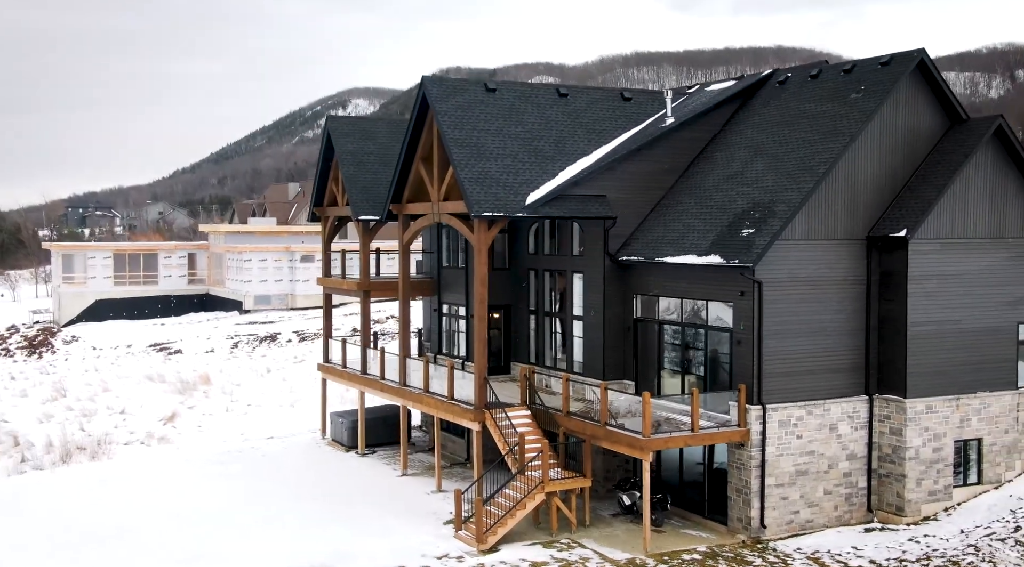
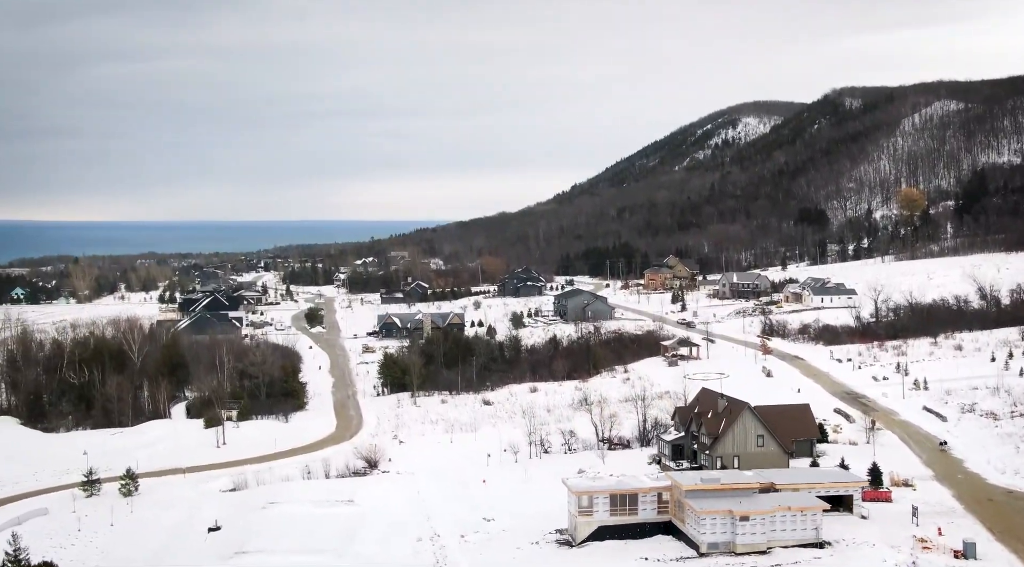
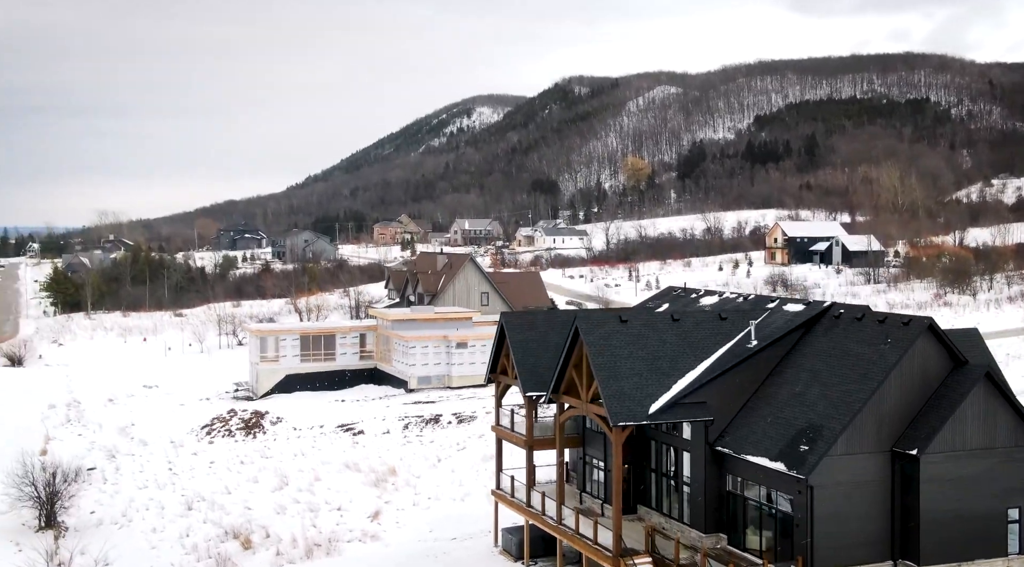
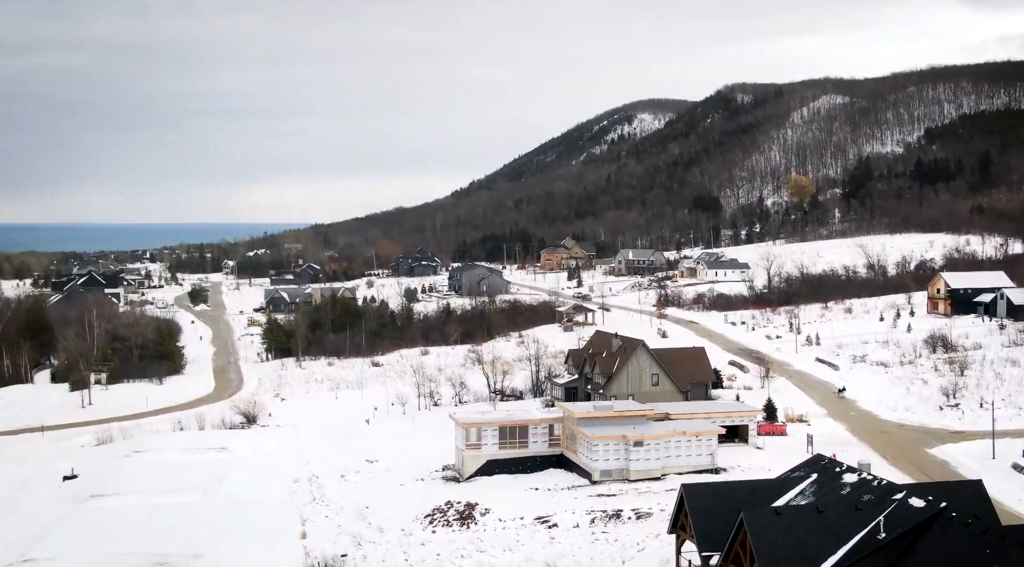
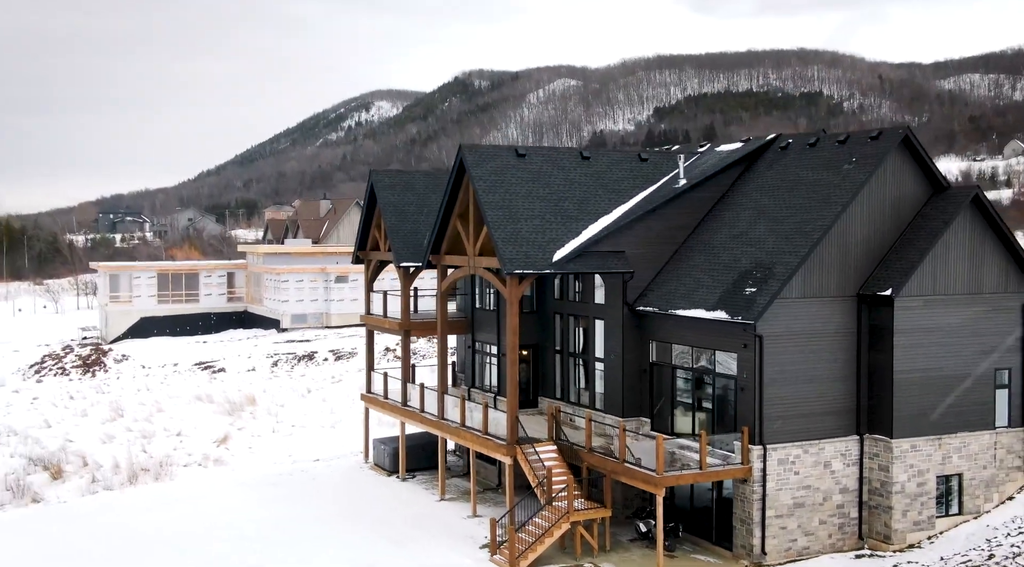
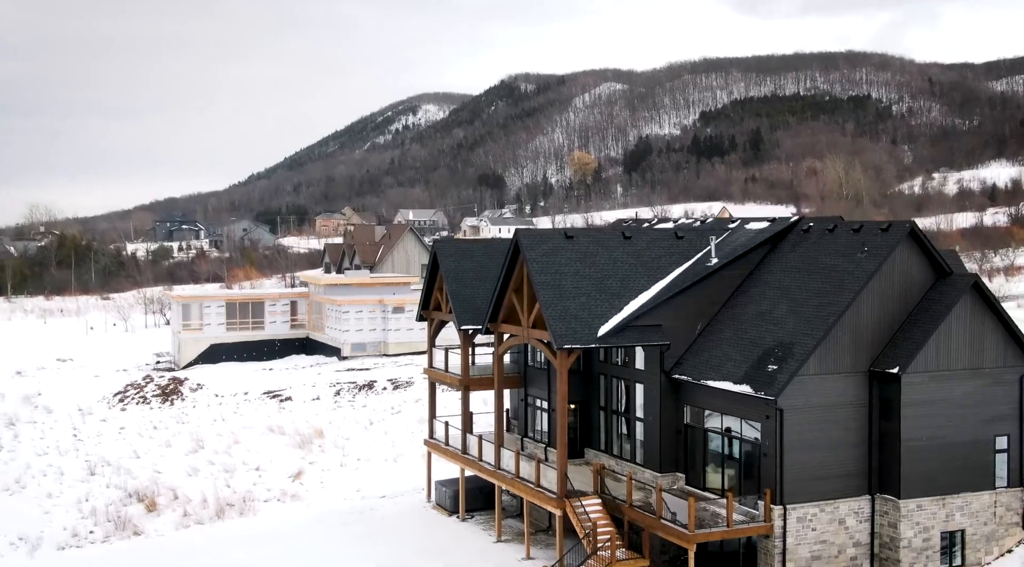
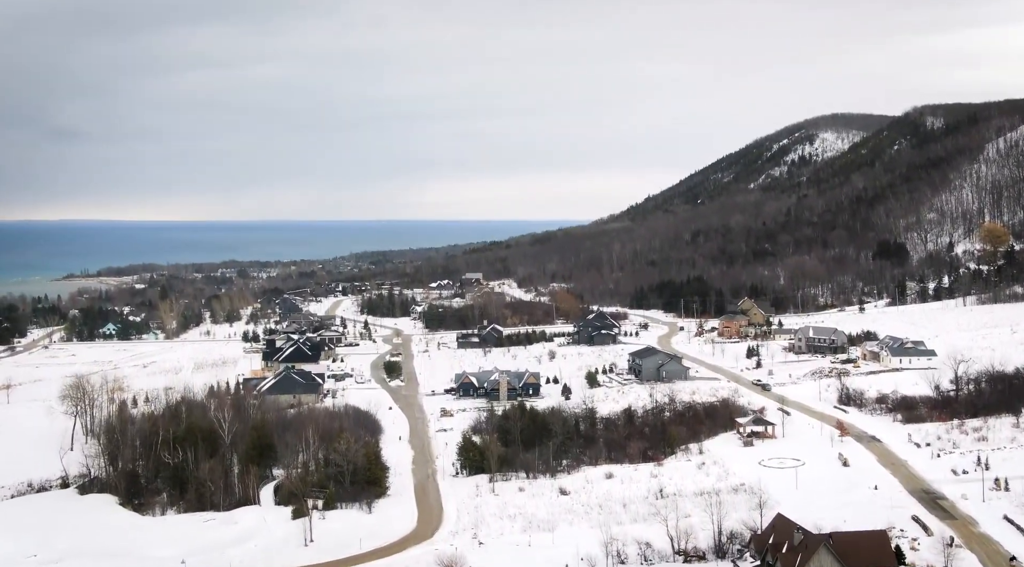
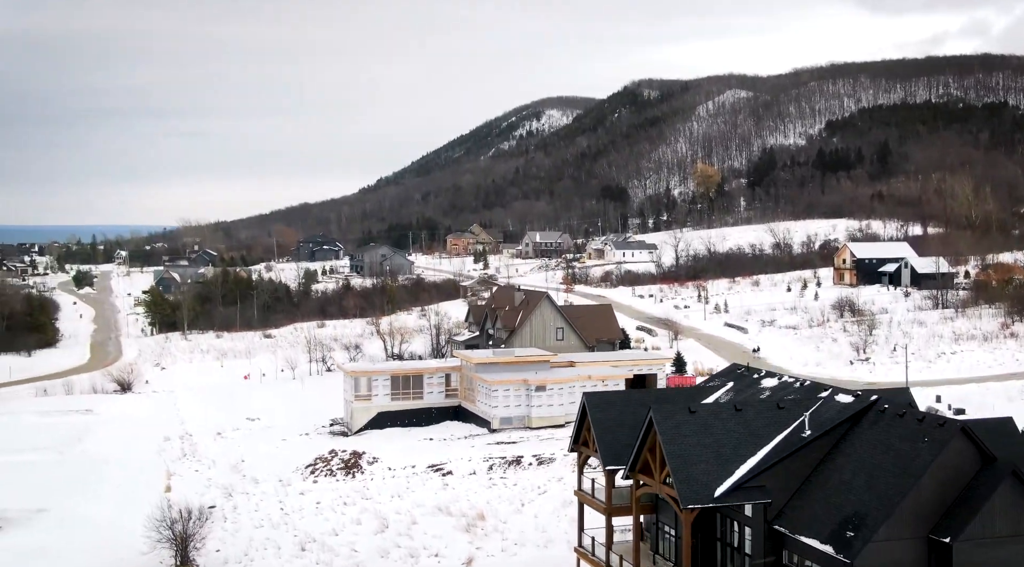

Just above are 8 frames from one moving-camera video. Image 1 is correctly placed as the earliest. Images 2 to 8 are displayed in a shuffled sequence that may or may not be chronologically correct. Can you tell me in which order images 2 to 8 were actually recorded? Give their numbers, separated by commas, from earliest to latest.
5, 6, 3, 8, 4, 2, 7
